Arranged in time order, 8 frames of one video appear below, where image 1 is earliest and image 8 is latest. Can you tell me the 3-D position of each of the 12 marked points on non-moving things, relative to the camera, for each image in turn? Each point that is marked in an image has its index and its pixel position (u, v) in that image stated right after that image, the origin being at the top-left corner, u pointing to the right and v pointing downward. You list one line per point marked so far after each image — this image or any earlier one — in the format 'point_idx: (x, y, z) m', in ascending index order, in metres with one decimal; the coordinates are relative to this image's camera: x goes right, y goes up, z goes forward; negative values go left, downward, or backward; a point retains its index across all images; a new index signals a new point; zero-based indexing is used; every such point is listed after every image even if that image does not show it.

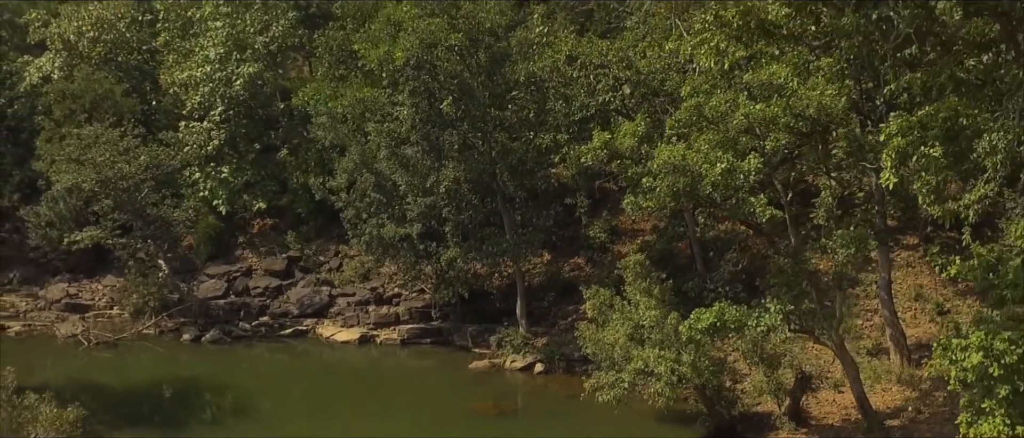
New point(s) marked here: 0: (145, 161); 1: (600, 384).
0: (-9.7, +1.5, +18.8) m
1: (+1.4, -2.7, +11.6) m
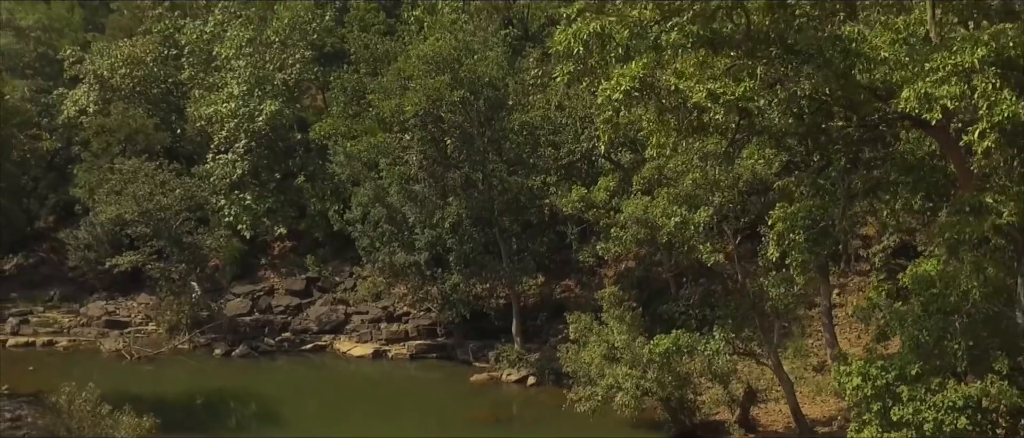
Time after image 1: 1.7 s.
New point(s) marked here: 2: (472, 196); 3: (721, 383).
0: (-9.8, +0.7, +20.9) m
1: (+1.3, -3.4, +13.6) m
2: (-1.0, +0.5, +18.0) m
3: (+3.8, -3.0, +12.8) m
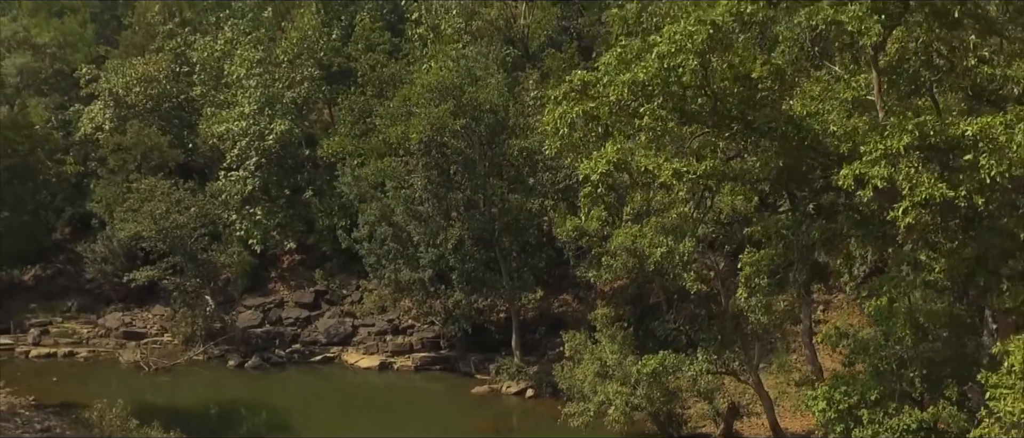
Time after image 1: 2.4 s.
0: (-9.8, +0.2, +21.9) m
1: (+1.3, -3.9, +14.6) m
2: (-1.0, 0.0, +18.9) m
3: (+3.7, -3.5, +13.8) m
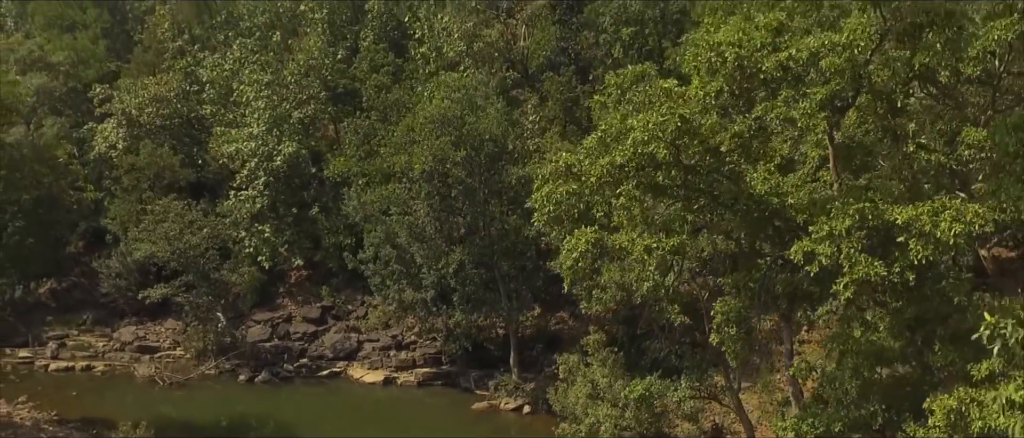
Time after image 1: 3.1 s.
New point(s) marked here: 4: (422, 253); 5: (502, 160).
0: (-9.8, -0.5, +22.9) m
1: (+1.2, -4.6, +15.5) m
2: (-1.1, -0.7, +19.8) m
3: (+3.7, -4.2, +14.7) m
4: (-2.5, -1.0, +19.9) m
5: (-0.3, +1.6, +19.9) m
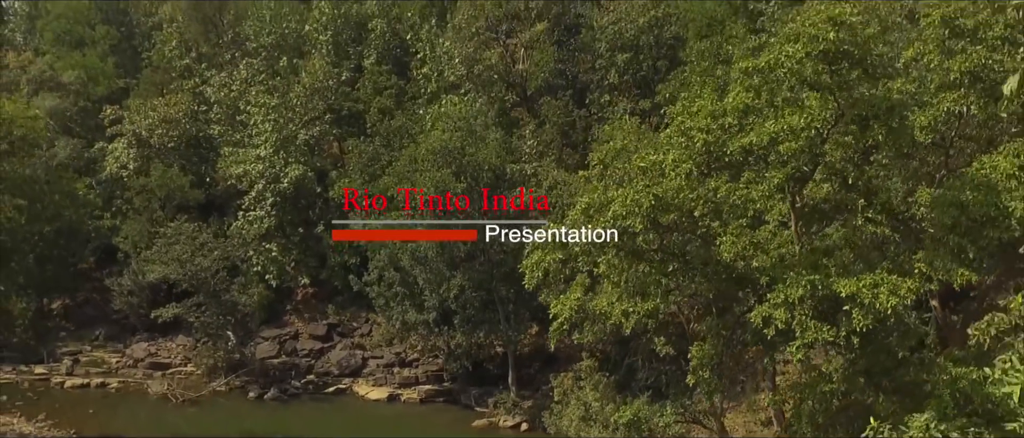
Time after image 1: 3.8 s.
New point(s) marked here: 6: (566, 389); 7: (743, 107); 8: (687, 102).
0: (-9.9, -1.2, +23.8) m
1: (+1.1, -5.4, +16.4) m
2: (-1.1, -1.4, +20.8) m
3: (+3.6, -4.9, +15.6) m
4: (-2.6, -1.7, +20.8) m
5: (-0.3, +0.9, +20.8) m
6: (+1.3, -4.2, +17.4) m
7: (+3.0, +1.4, +9.3) m
8: (+2.6, +1.5, +10.8) m
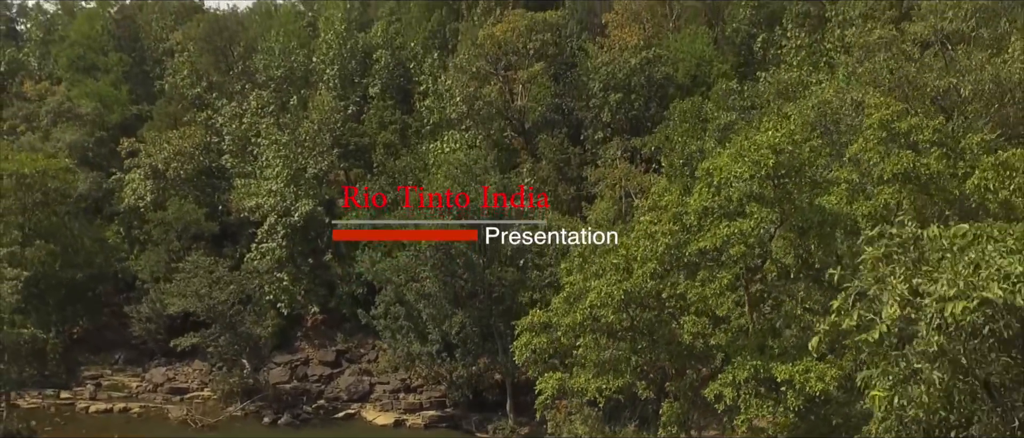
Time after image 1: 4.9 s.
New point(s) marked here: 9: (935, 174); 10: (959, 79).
0: (-9.9, -2.5, +25.3) m
1: (+1.1, -6.6, +17.9) m
2: (-1.2, -2.7, +22.2) m
3: (+3.5, -6.1, +17.1) m
4: (-2.6, -2.9, +22.3) m
5: (-0.4, -0.3, +22.3) m
6: (+1.2, -5.4, +18.8) m
7: (+2.8, +0.1, +10.7) m
8: (+2.5, +0.3, +12.2) m
9: (+6.3, +0.7, +10.6) m
10: (+9.0, +2.8, +14.5) m
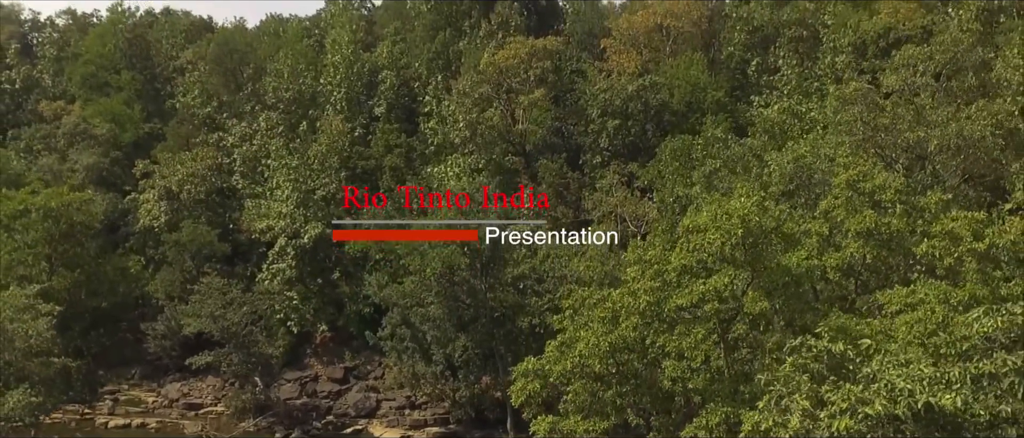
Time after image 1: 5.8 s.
0: (-9.9, -3.4, +26.4) m
1: (+1.1, -7.5, +18.9) m
2: (-1.2, -3.5, +23.3) m
3: (+3.5, -7.0, +18.1) m
4: (-2.6, -3.8, +23.4) m
5: (-0.4, -1.2, +23.4) m
6: (+1.2, -6.3, +19.9) m
7: (+2.8, -0.8, +11.8) m
8: (+2.5, -0.6, +13.3) m
9: (+6.3, -0.2, +11.7) m
10: (+9.0, +1.9, +15.5) m
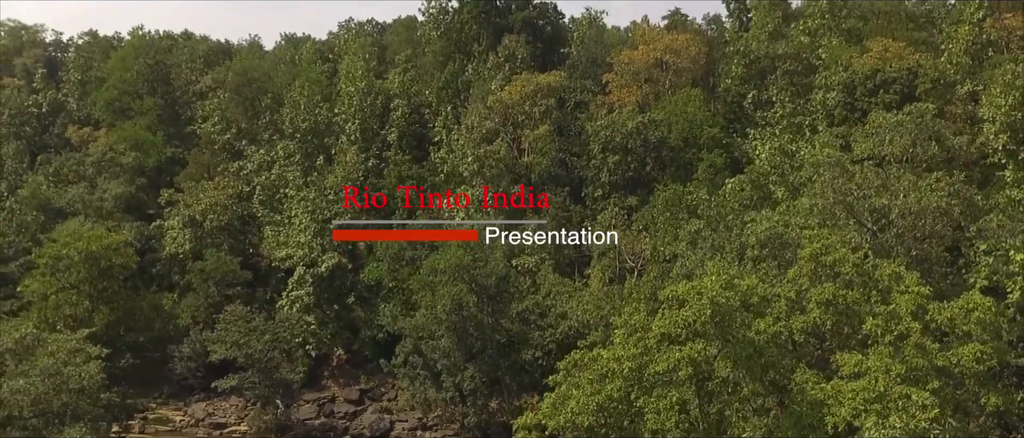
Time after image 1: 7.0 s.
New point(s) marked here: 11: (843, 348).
0: (-9.7, -4.7, +28.1) m
1: (+1.2, -8.8, +20.6) m
2: (-1.0, -4.8, +24.9) m
3: (+3.7, -8.3, +19.7) m
4: (-2.4, -5.1, +25.1) m
5: (-0.2, -2.5, +25.0) m
6: (+1.4, -7.6, +21.5) m
7: (+2.8, -2.1, +13.4) m
8: (+2.5, -1.9, +14.9) m
9: (+6.3, -1.5, +13.2) m
10: (+9.1, +0.6, +17.0) m
11: (+6.3, -2.5, +13.6) m
